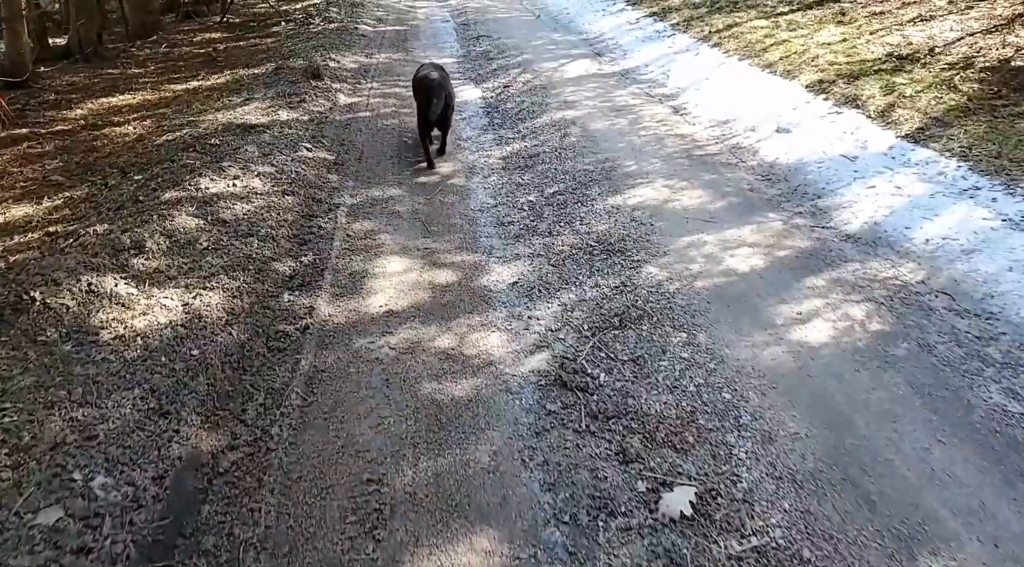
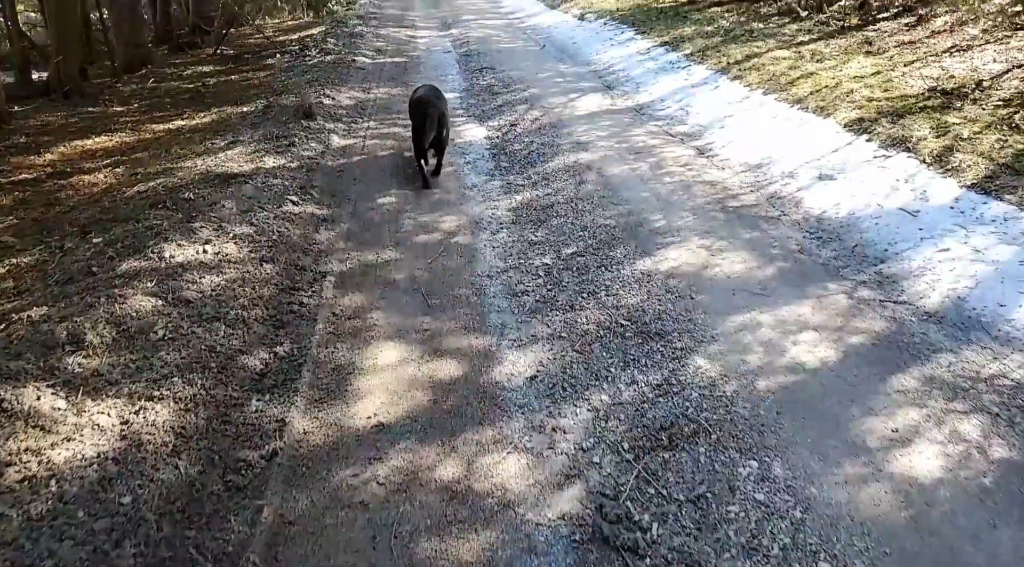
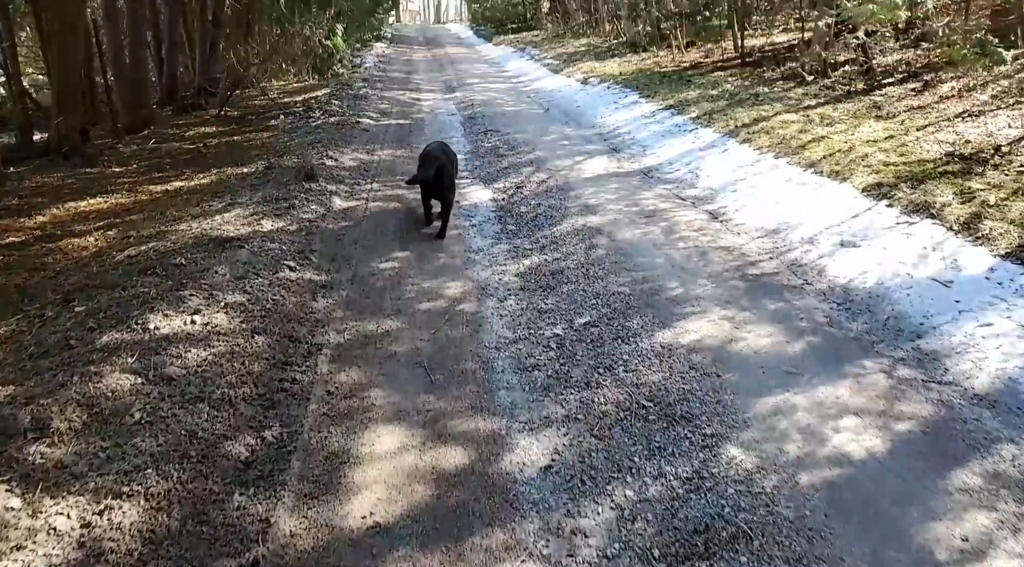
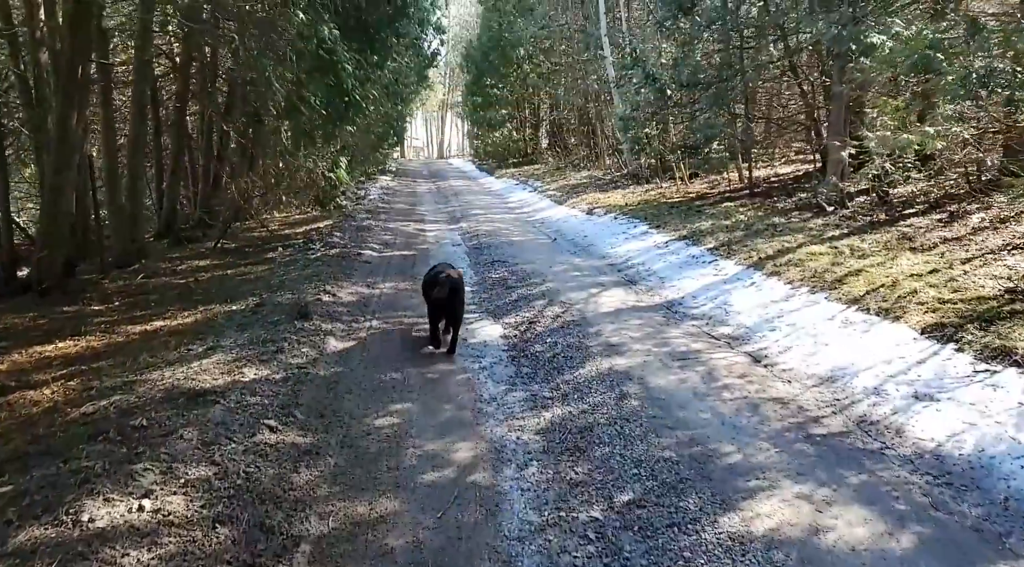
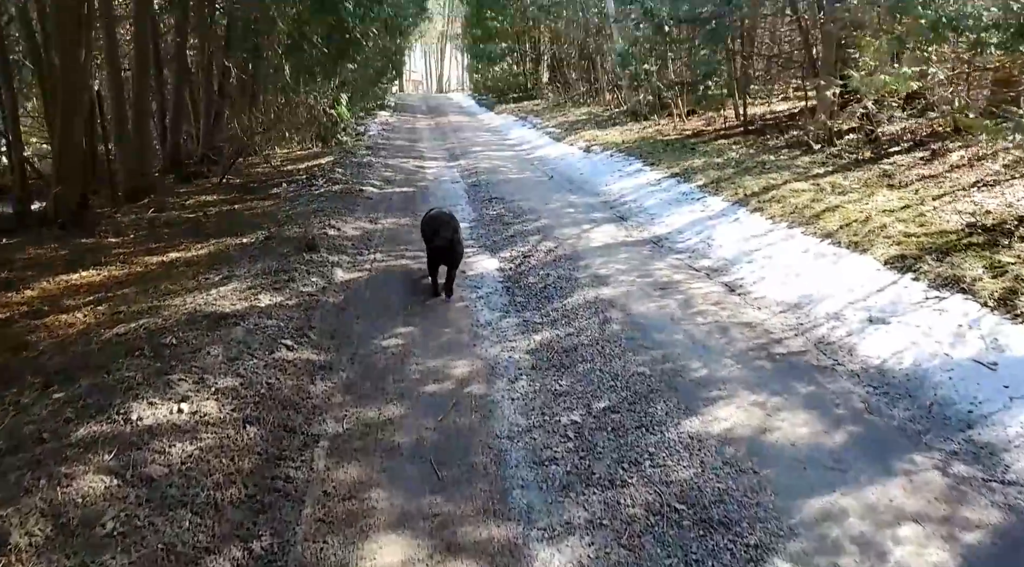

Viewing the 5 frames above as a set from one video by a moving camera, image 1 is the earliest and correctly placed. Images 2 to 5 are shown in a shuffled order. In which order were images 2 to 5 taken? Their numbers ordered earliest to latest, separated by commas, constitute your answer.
2, 3, 5, 4
